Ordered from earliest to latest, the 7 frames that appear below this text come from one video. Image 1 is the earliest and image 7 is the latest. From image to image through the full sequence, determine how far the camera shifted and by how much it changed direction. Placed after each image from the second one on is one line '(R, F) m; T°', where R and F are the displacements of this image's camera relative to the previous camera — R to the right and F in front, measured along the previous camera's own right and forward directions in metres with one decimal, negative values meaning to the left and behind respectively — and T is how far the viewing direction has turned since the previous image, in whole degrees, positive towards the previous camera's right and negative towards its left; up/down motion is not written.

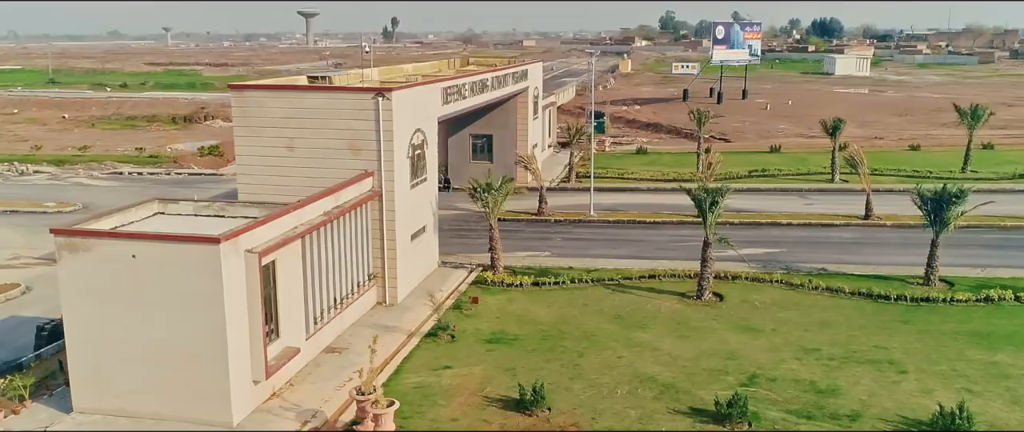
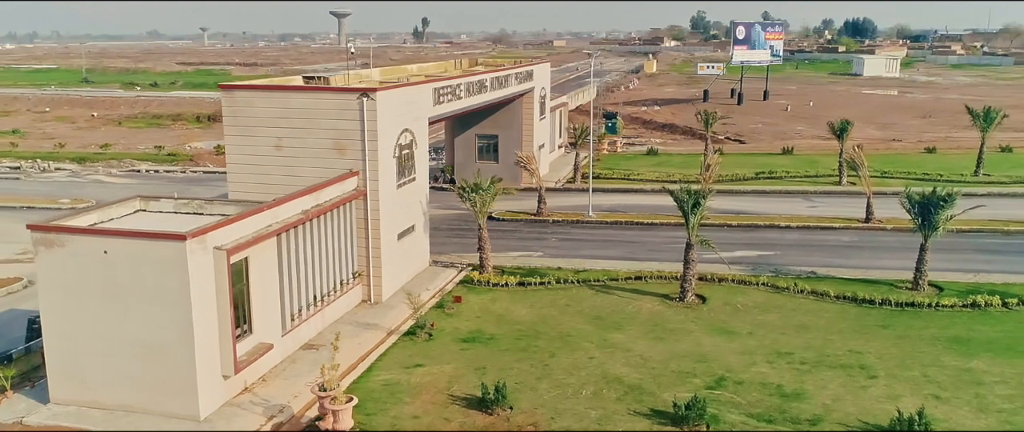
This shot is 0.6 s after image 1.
(+1.2, -0.1) m; -2°
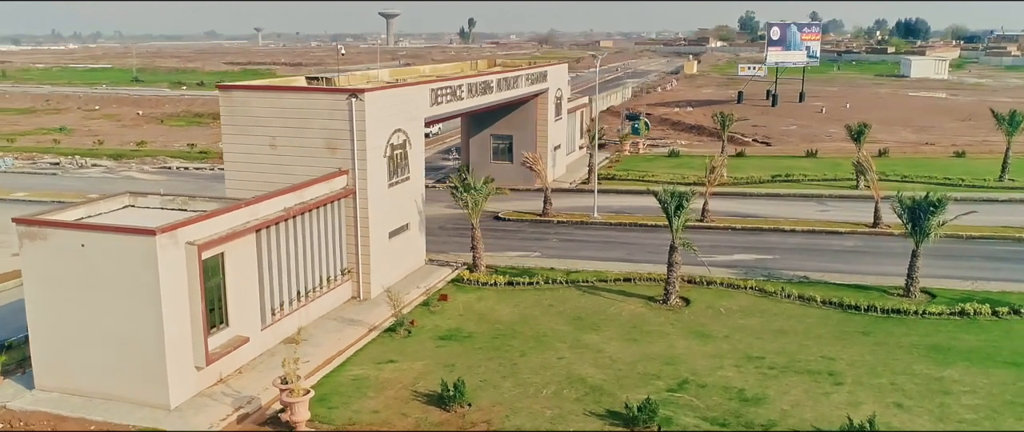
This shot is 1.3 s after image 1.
(+1.6, -0.1) m; -3°
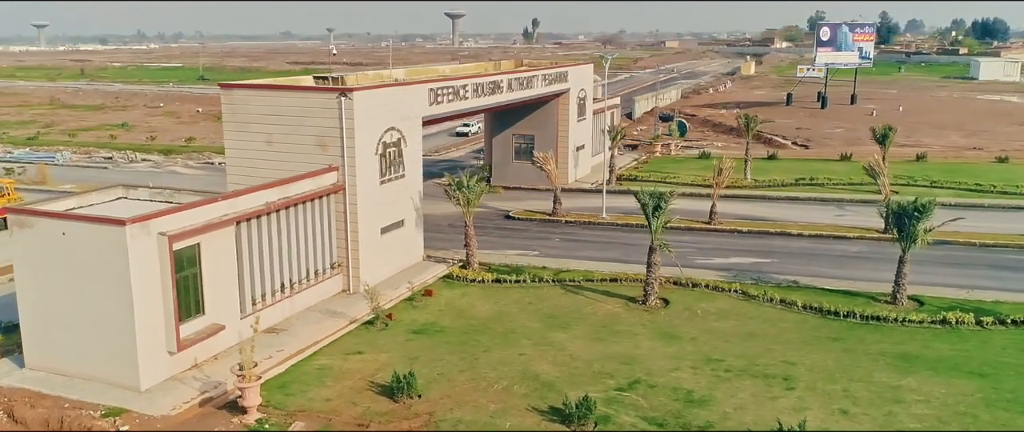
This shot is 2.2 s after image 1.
(+2.2, -0.2) m; -5°
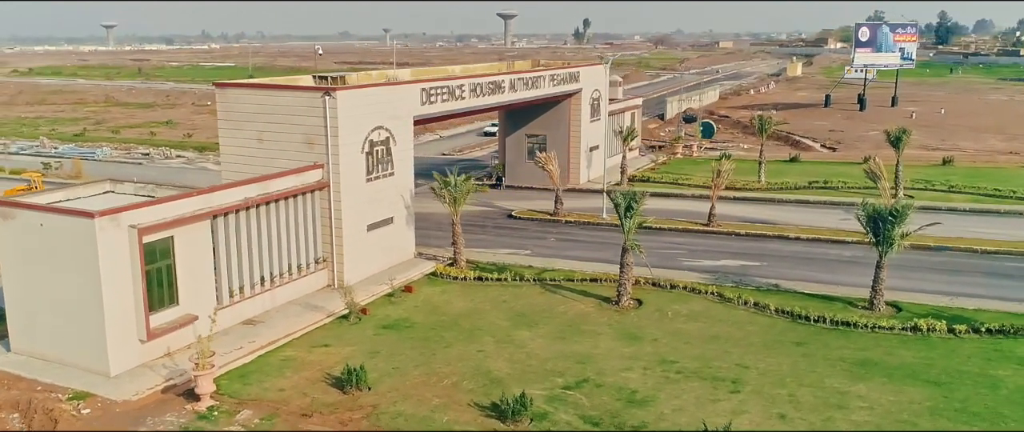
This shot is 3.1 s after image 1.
(+2.0, -0.1) m; -4°
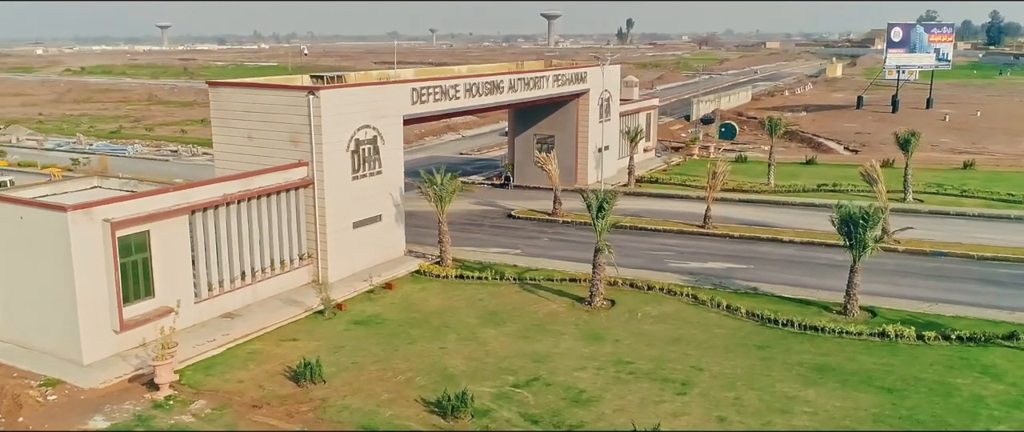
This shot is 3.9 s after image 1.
(+1.8, -0.1) m; -3°
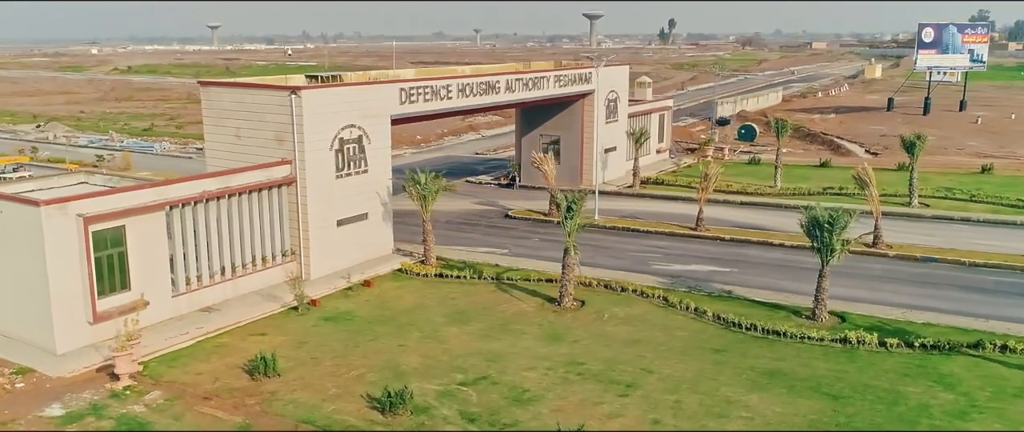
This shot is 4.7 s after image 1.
(+1.9, -0.1) m; -3°
